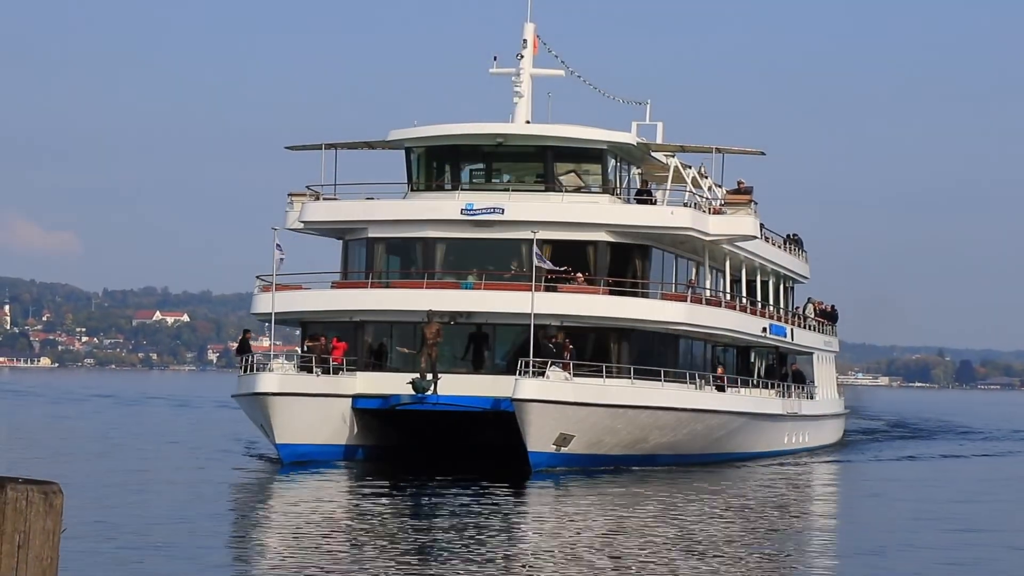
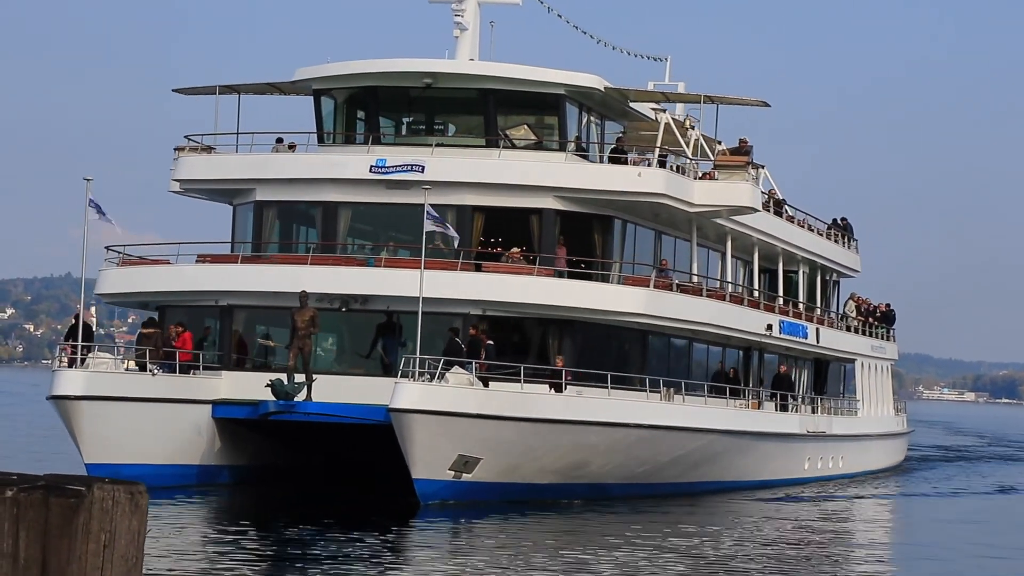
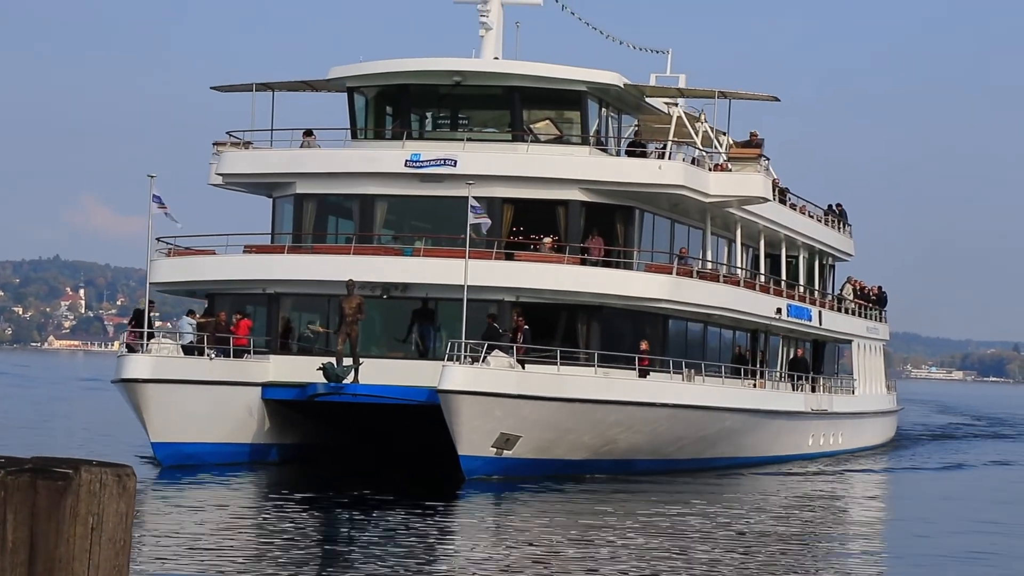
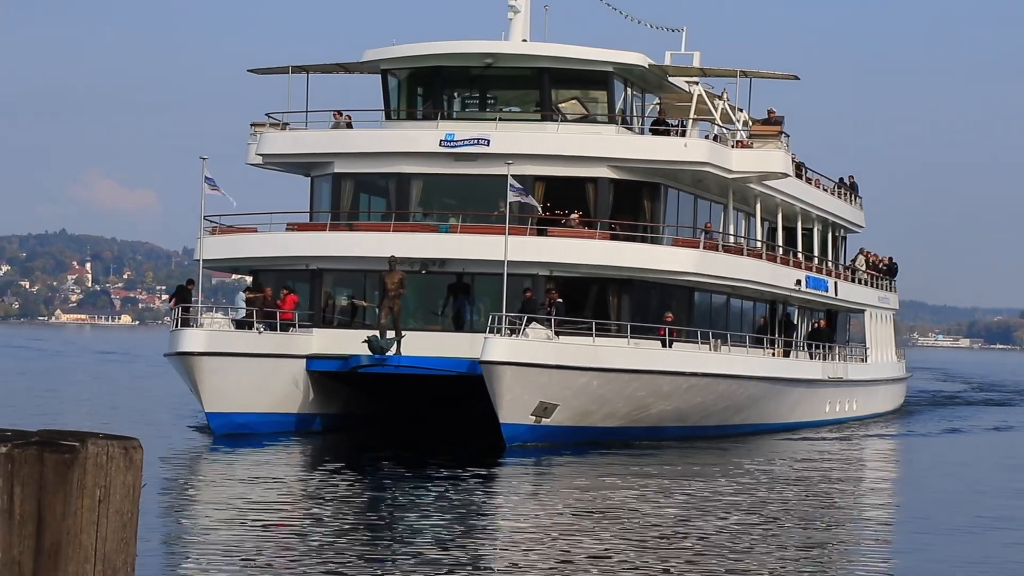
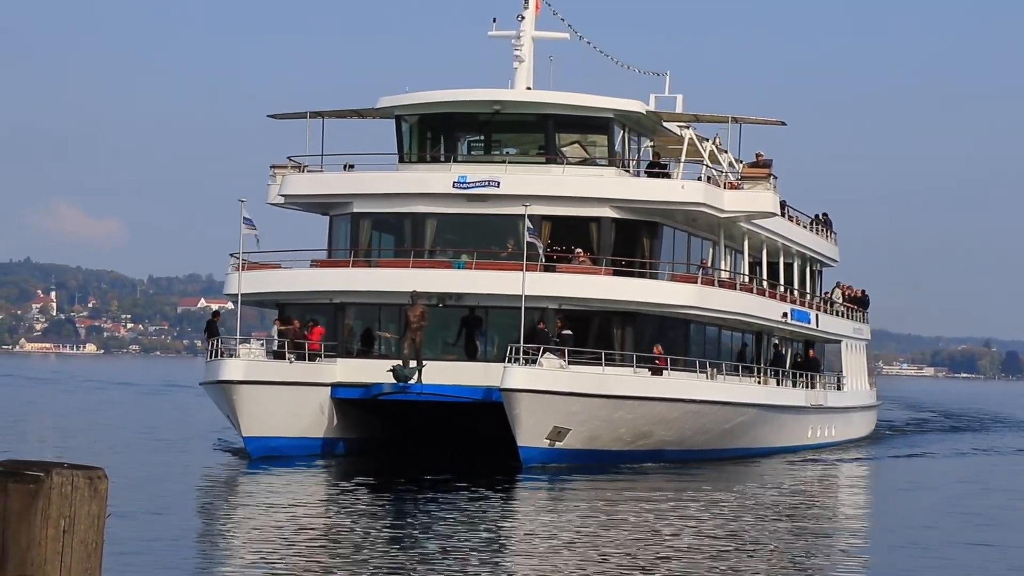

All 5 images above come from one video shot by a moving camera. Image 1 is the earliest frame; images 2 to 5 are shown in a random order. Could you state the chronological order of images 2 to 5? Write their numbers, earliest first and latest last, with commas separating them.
5, 4, 3, 2
